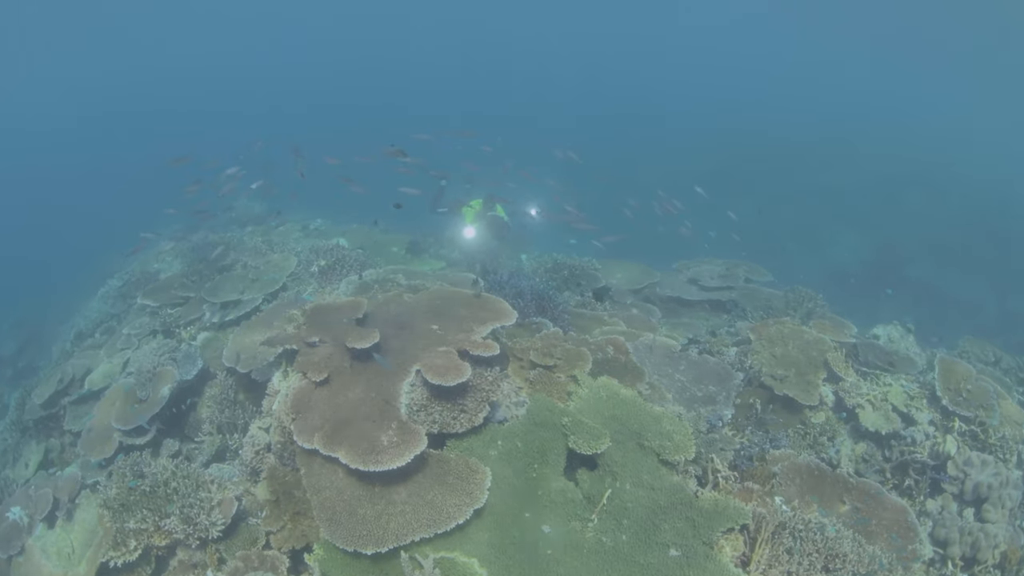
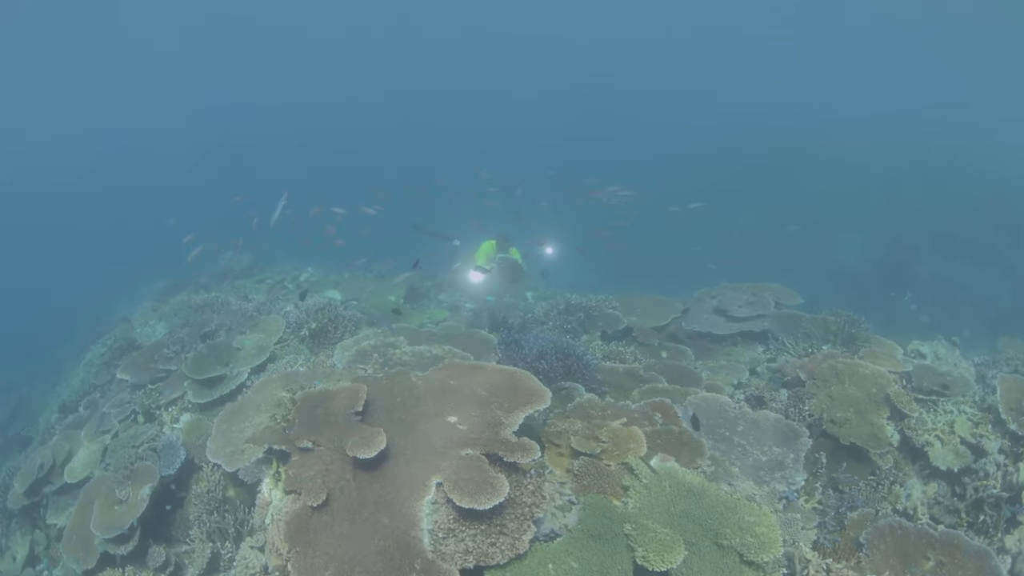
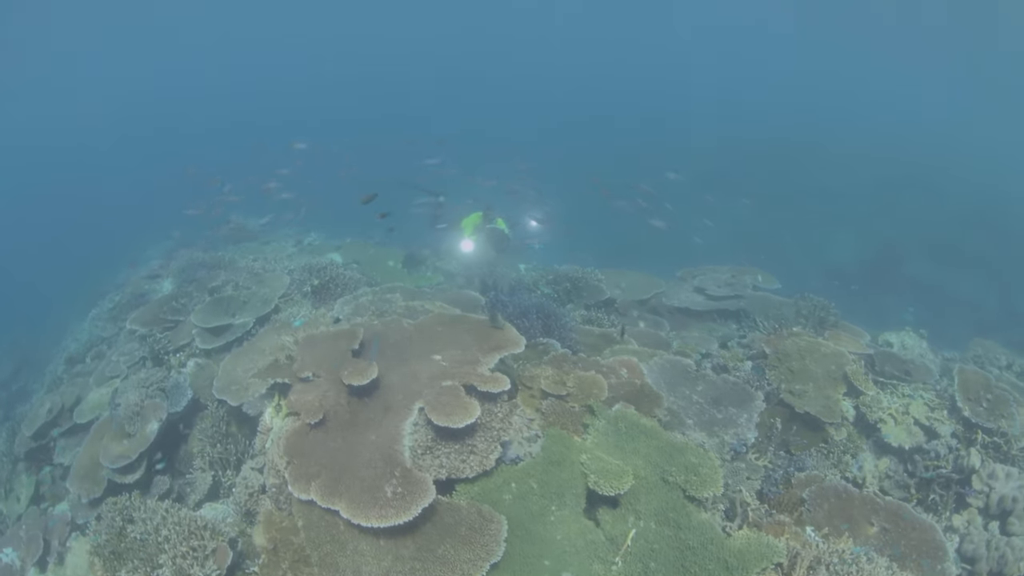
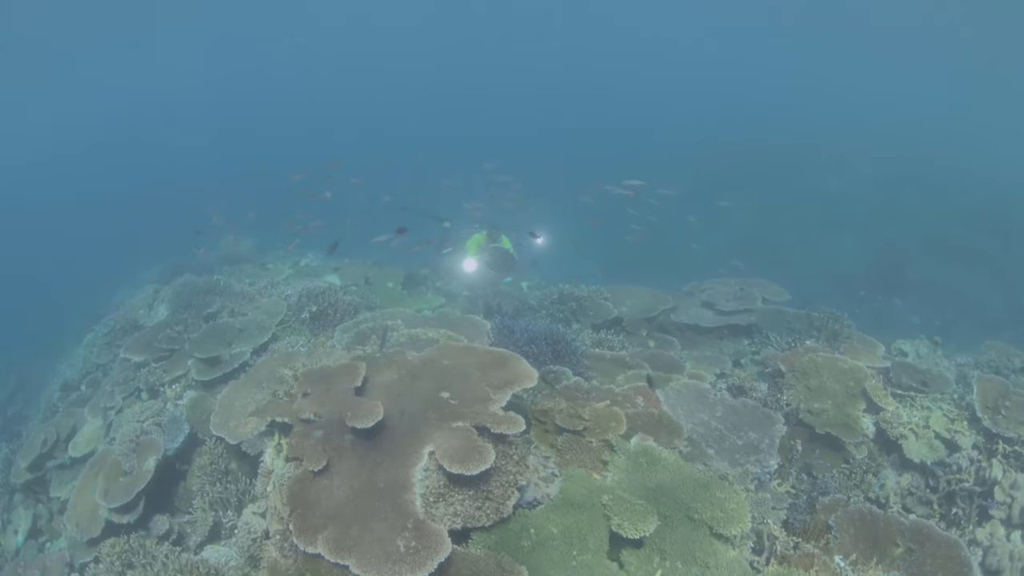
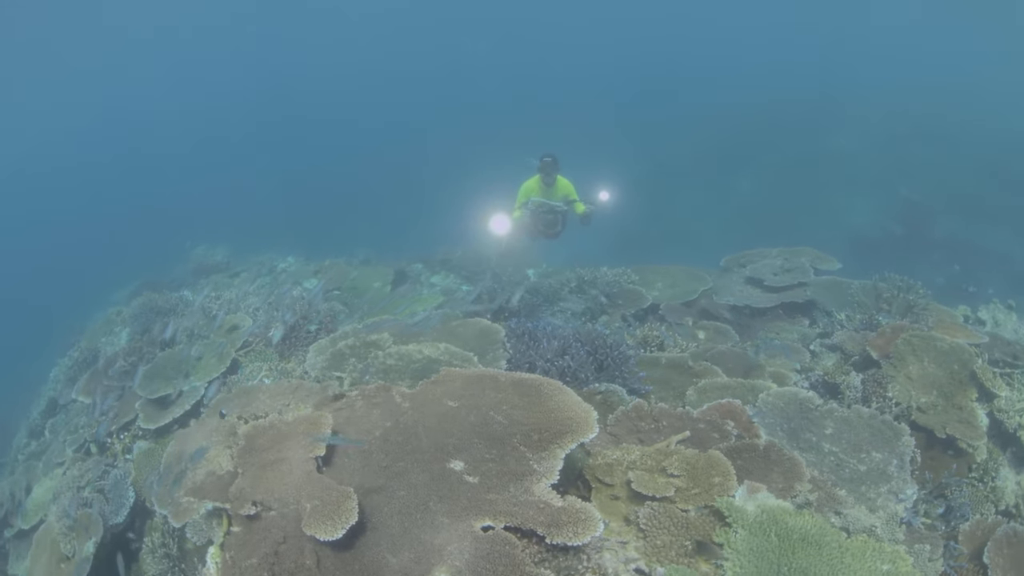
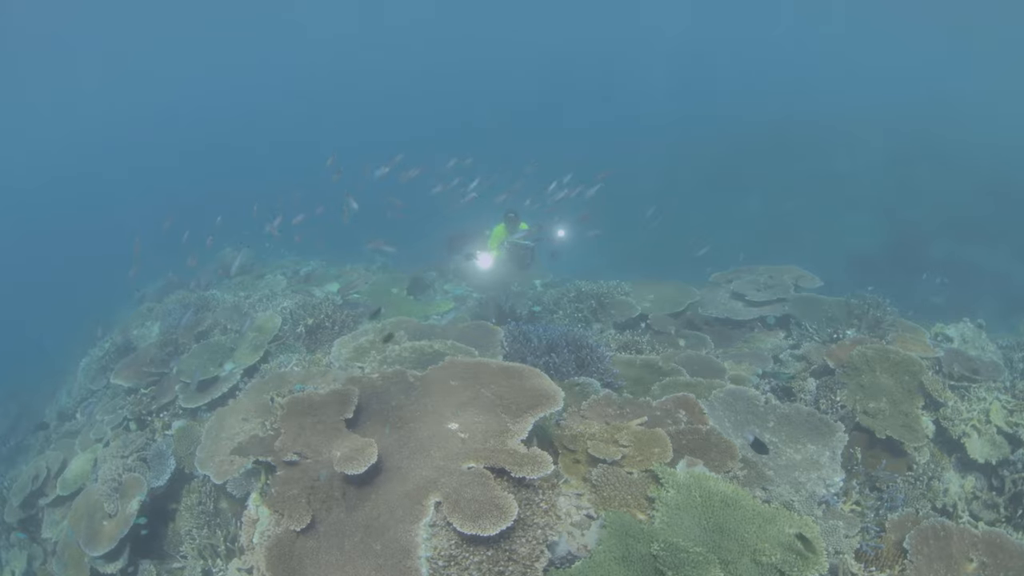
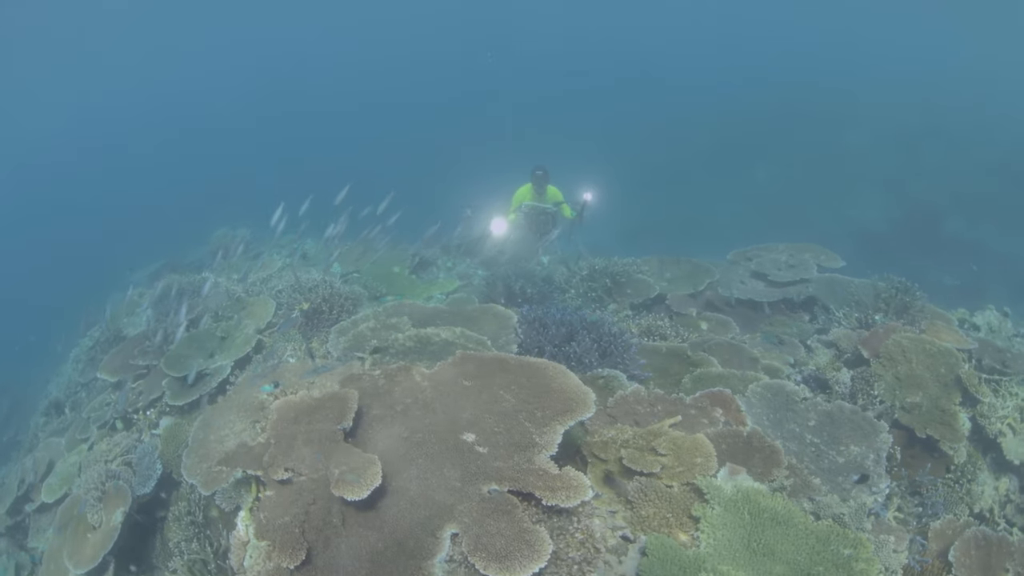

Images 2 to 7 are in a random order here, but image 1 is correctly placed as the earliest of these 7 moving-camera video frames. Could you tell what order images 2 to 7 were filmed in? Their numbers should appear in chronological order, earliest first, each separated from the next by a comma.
3, 4, 2, 6, 7, 5
